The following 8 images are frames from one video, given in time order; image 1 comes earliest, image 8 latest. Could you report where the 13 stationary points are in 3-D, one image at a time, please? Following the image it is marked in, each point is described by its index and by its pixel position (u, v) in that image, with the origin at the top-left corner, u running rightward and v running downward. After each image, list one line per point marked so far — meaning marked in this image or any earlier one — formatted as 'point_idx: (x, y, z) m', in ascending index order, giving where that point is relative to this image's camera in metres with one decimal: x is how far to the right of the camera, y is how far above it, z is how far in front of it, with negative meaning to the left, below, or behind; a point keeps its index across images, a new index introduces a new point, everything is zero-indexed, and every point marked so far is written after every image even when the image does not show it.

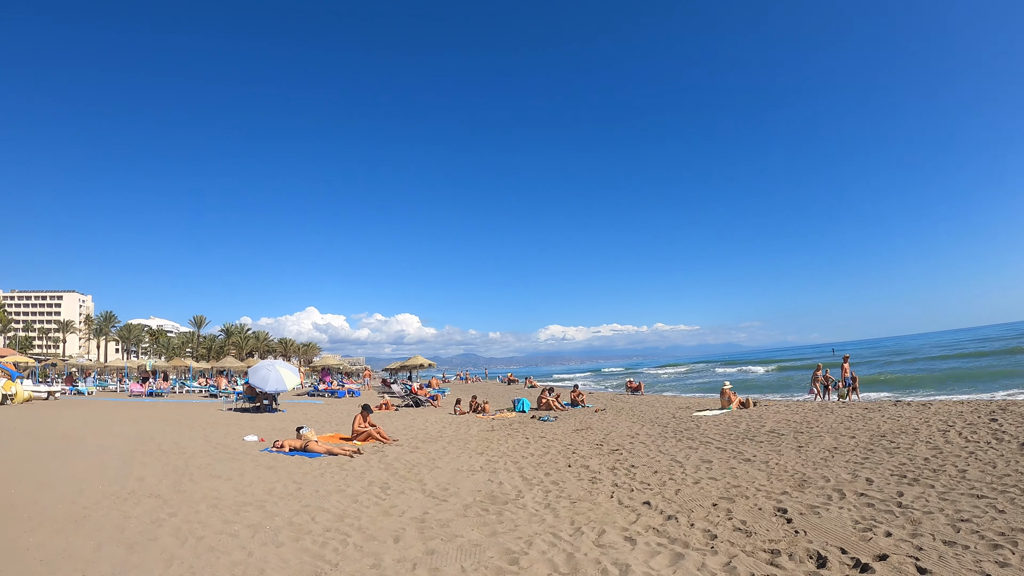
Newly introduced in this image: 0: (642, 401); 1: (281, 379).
0: (+4.8, -4.2, +18.1) m
1: (-7.2, -2.9, +15.2) m
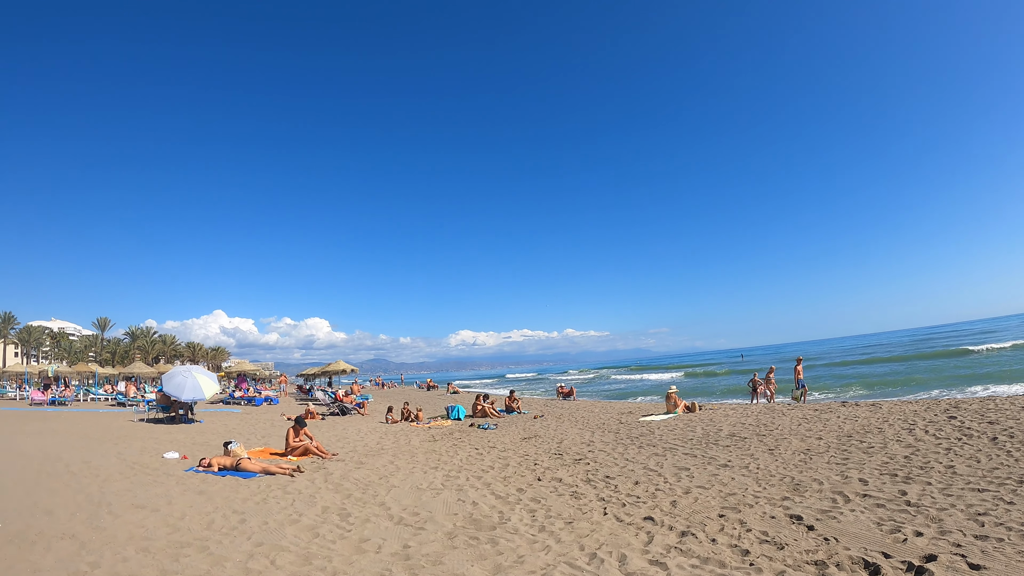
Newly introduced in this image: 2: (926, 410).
0: (+2.5, -4.5, +18.2) m
1: (-8.9, -2.8, +13.6) m
2: (+13.6, -4.0, +16.0) m
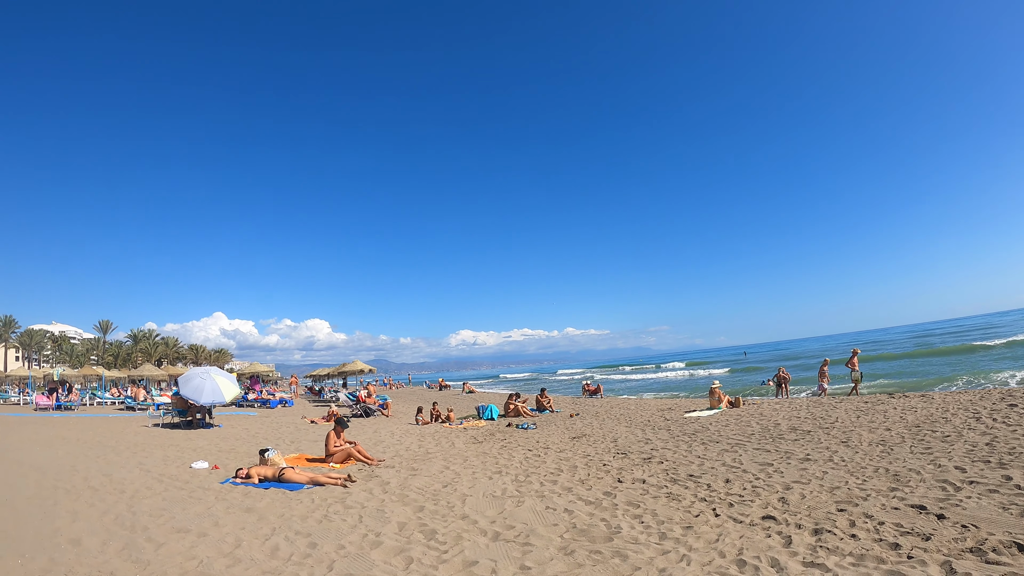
0: (+3.6, -4.2, +17.4) m
1: (-7.8, -2.7, +12.7) m
2: (+14.7, -3.6, +15.1) m
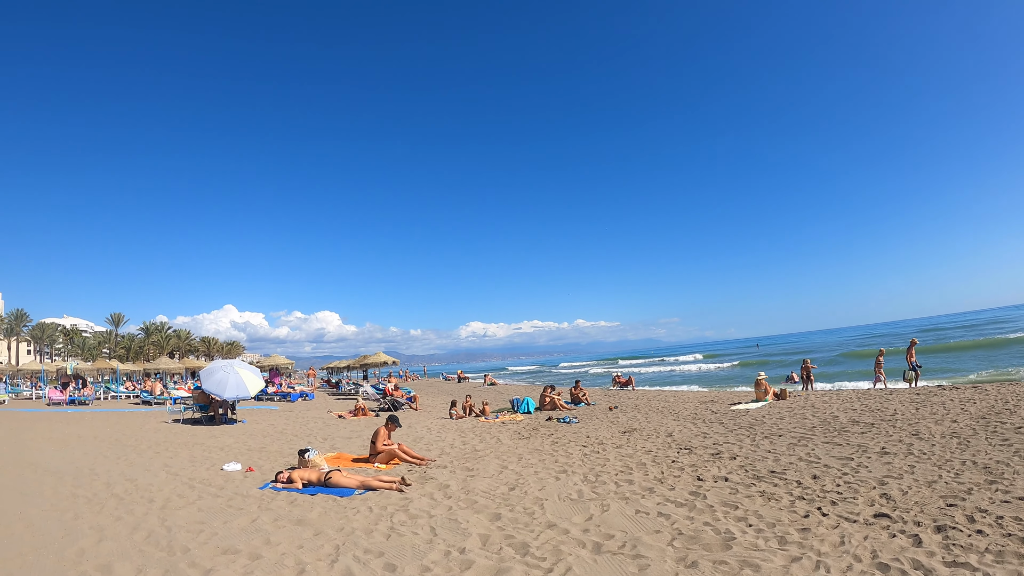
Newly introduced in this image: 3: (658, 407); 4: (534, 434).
0: (+4.7, -3.7, +16.6) m
1: (-6.8, -2.4, +12.1) m
2: (+15.7, -3.0, +14.1) m
3: (+4.1, -3.4, +13.7) m
4: (+0.4, -3.1, +10.1) m
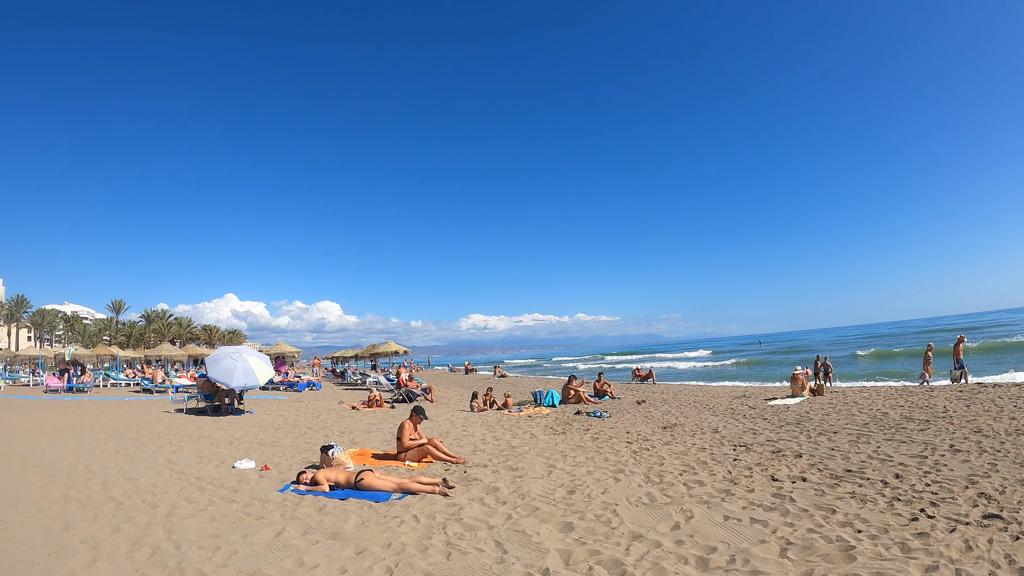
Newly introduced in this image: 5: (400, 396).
0: (+5.4, -3.3, +15.8) m
1: (-6.1, -2.0, +11.4) m
2: (+16.4, -2.8, +13.2) m
3: (+4.8, -3.1, +12.9) m
4: (+1.1, -2.7, +9.3) m
5: (-3.6, -3.5, +15.8) m
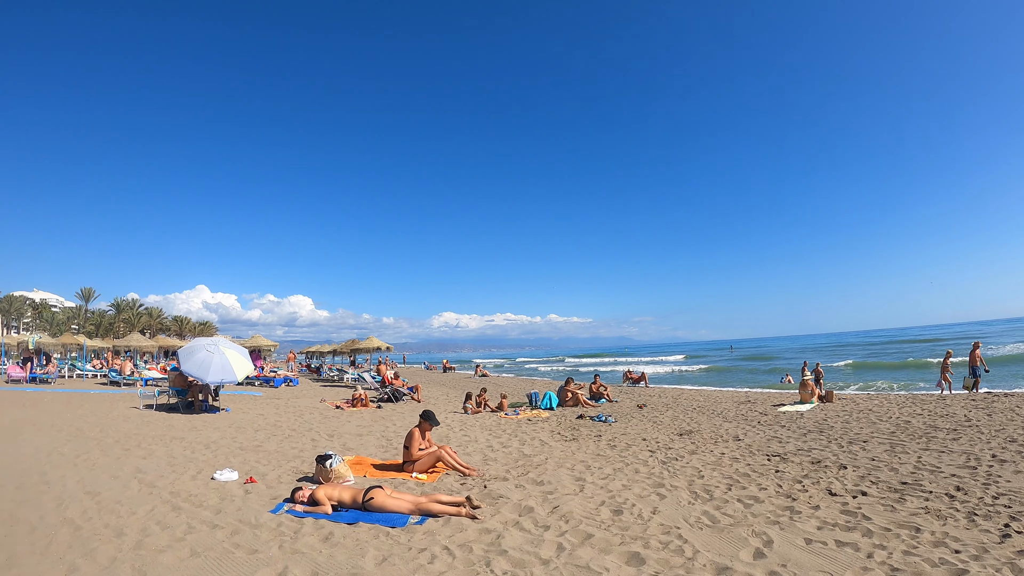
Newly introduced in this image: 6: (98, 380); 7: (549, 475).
0: (+5.1, -3.3, +15.3) m
1: (-6.1, -1.7, +10.4) m
2: (+16.3, -3.1, +13.3) m
3: (+4.7, -3.1, +12.5) m
4: (+1.2, -2.6, +8.6) m
5: (-3.9, -3.3, +14.9) m
6: (-16.7, -3.8, +19.5) m
7: (+0.4, -2.2, +5.8) m
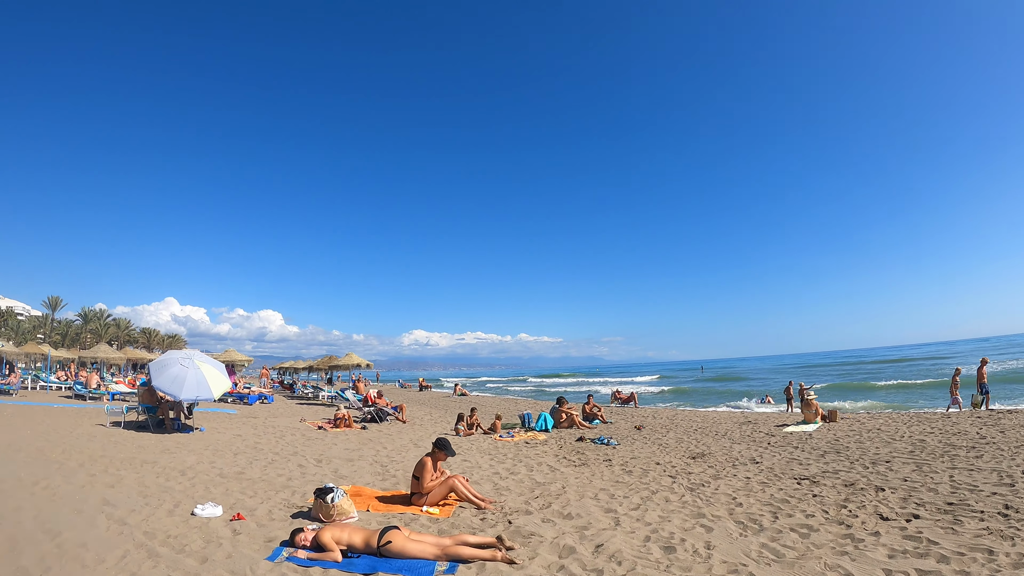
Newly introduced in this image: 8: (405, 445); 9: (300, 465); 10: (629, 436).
0: (+4.9, -3.9, +15.0) m
1: (-6.1, -1.9, +9.5) m
2: (+16.1, -3.9, +13.5) m
3: (+4.6, -3.6, +12.1) m
4: (+1.2, -2.9, +8.1) m
5: (-4.1, -3.7, +14.1) m
6: (-17.2, -4.1, +18.0) m
7: (+0.7, -2.4, +5.3) m
8: (-2.1, -3.0, +9.4) m
9: (-3.2, -2.7, +7.3) m
10: (+2.7, -3.4, +11.3) m
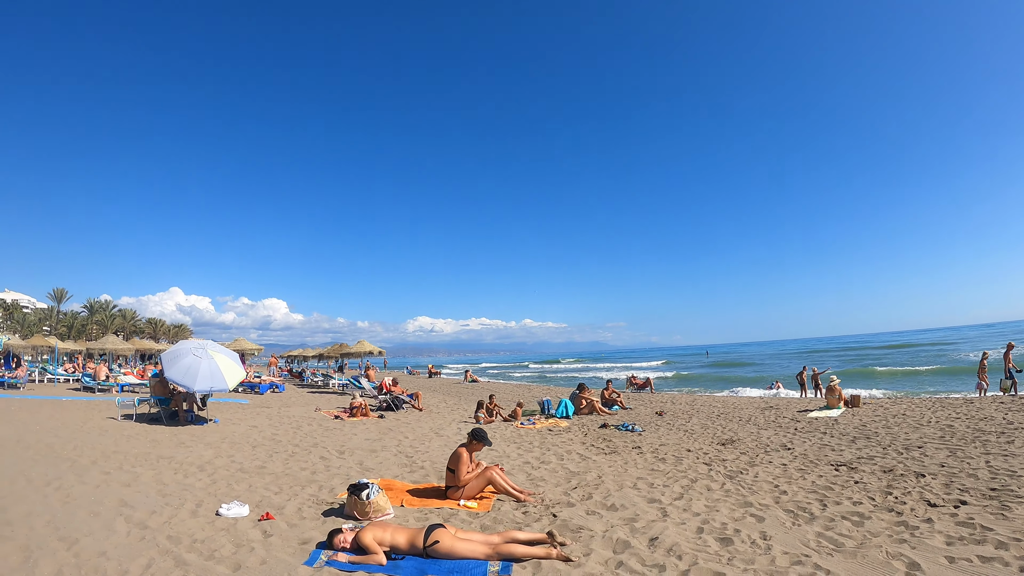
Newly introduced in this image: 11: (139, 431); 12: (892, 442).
0: (+5.4, -3.4, +14.7) m
1: (-5.6, -1.6, +9.2) m
2: (+16.6, -3.2, +13.1) m
3: (+5.0, -3.1, +11.8) m
4: (+1.7, -2.6, +7.8) m
5: (-3.6, -3.3, +13.8) m
6: (-16.6, -3.7, +17.9) m
7: (+1.1, -2.2, +4.9) m
8: (-1.6, -2.7, +9.2) m
9: (-2.7, -2.4, +7.0) m
10: (+3.2, -3.0, +11.0) m
11: (-6.5, -2.5, +8.3) m
12: (+6.2, -2.5, +7.7) m
